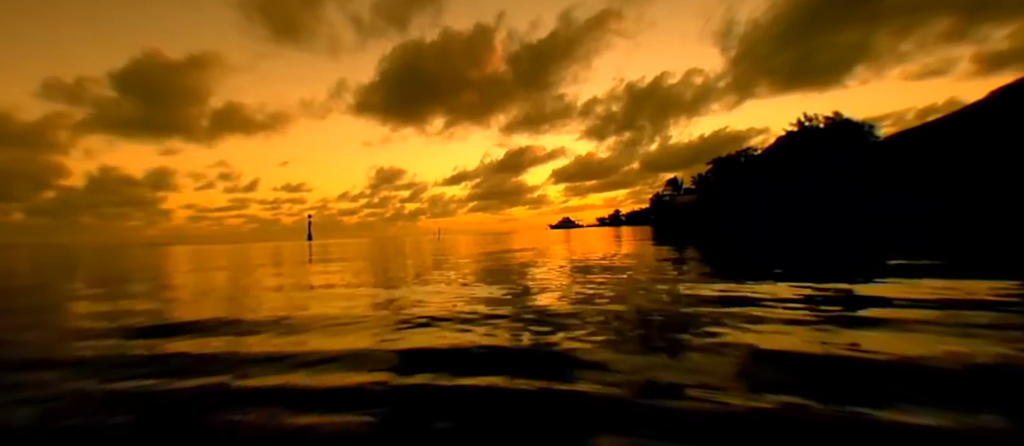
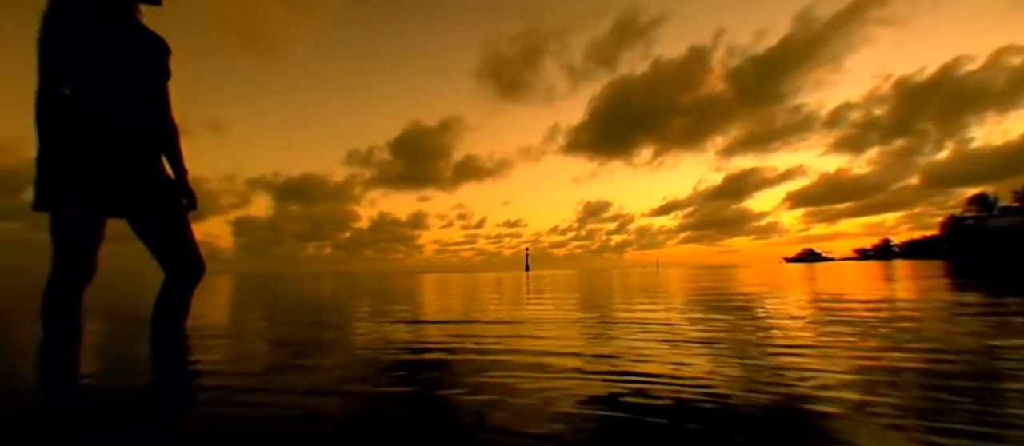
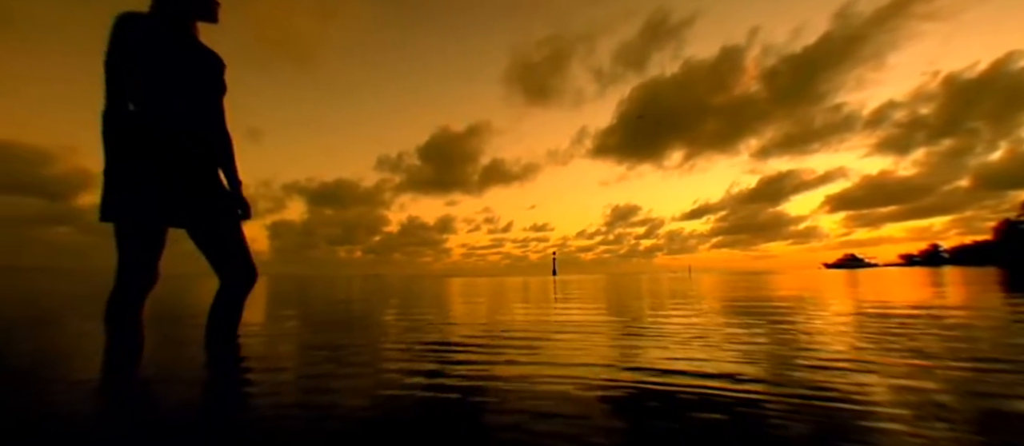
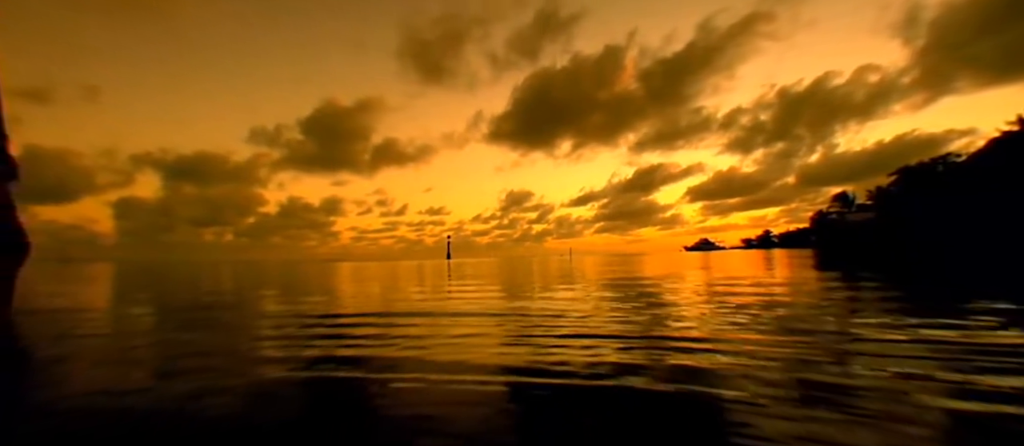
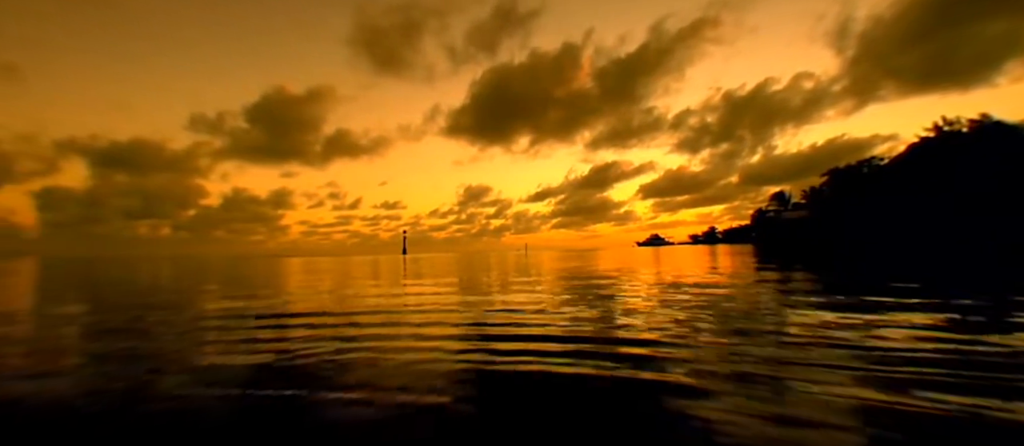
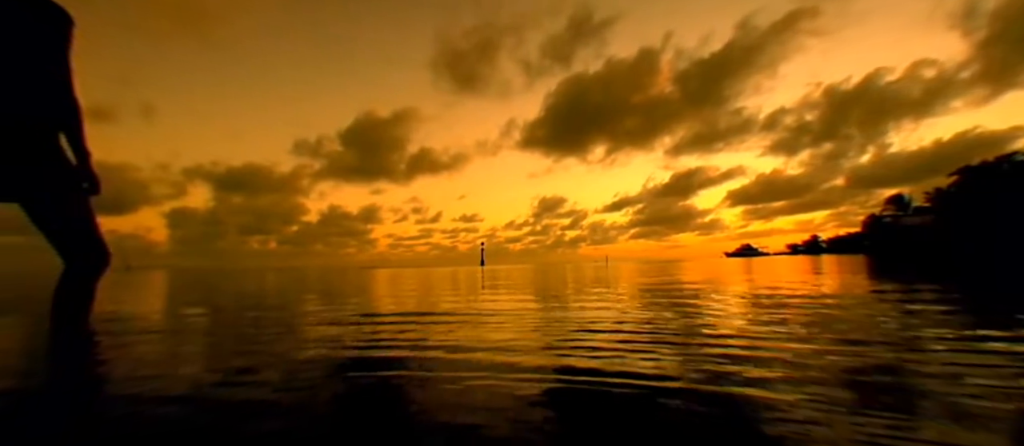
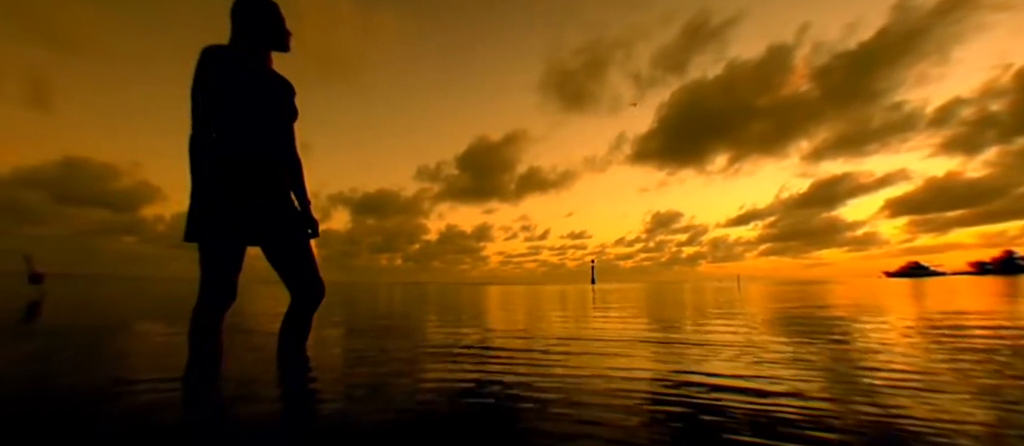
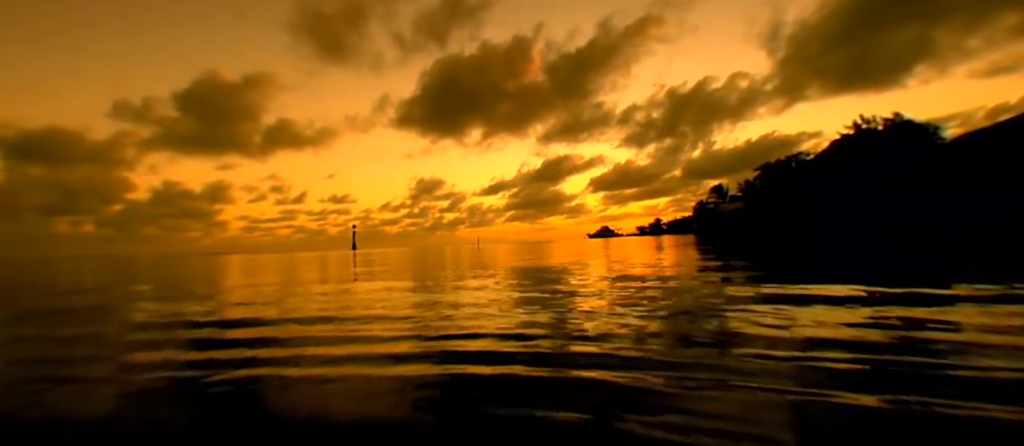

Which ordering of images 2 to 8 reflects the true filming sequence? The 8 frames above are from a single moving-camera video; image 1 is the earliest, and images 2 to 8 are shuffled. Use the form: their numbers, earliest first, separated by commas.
8, 5, 4, 6, 2, 3, 7
